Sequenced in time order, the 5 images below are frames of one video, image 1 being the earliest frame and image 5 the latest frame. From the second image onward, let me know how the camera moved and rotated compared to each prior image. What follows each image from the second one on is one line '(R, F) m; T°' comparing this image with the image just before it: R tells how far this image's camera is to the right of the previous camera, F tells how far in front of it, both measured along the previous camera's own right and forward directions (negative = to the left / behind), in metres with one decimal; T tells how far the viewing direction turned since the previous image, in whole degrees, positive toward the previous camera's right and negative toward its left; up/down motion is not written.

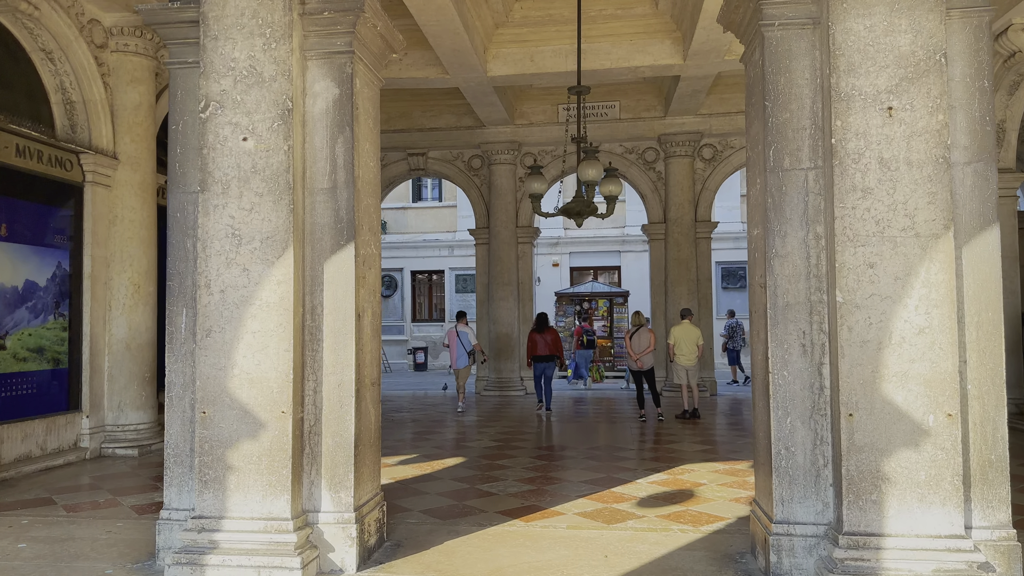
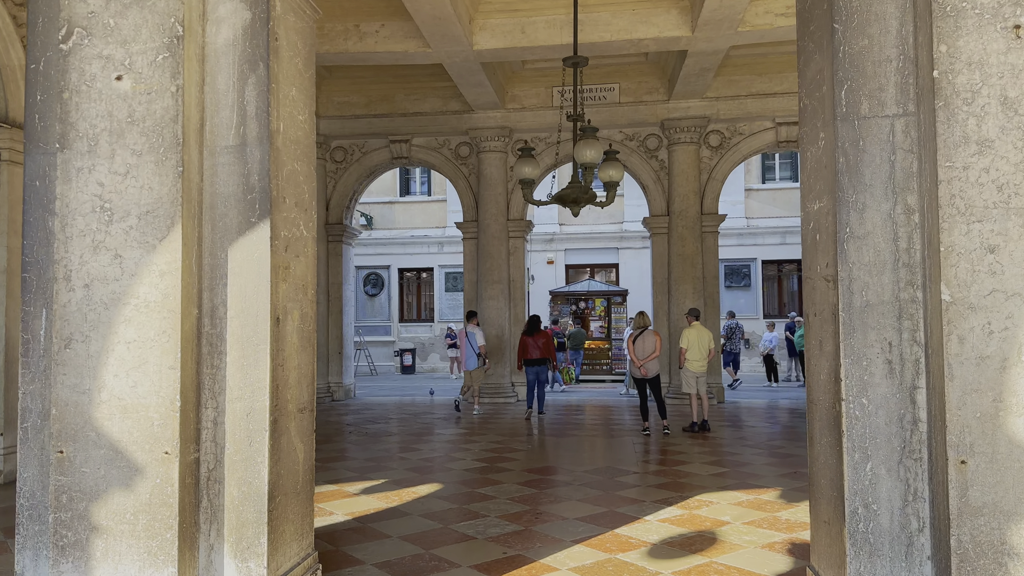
(+0.1, +1.1) m; 0°
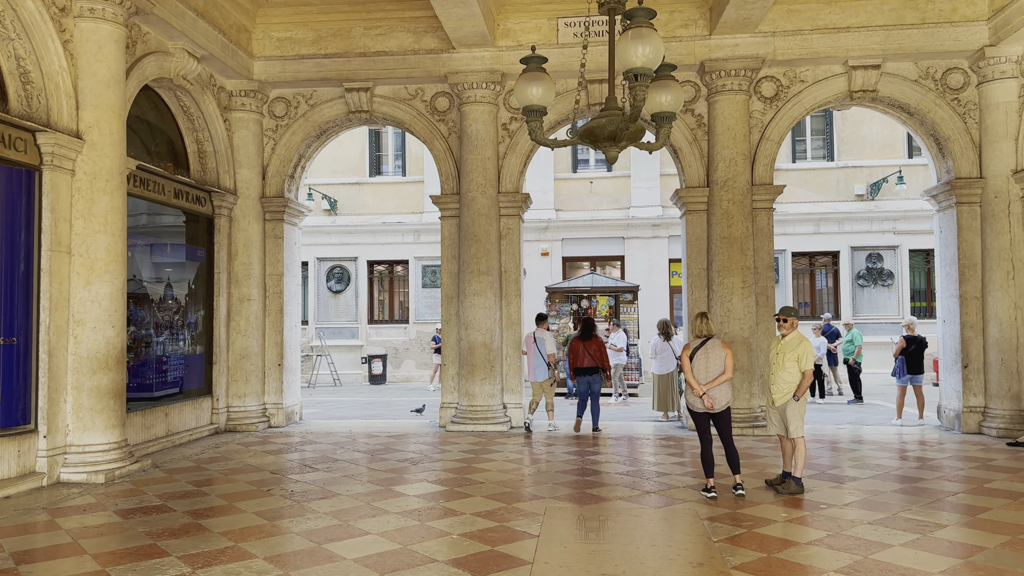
(-0.1, +3.1) m; +1°
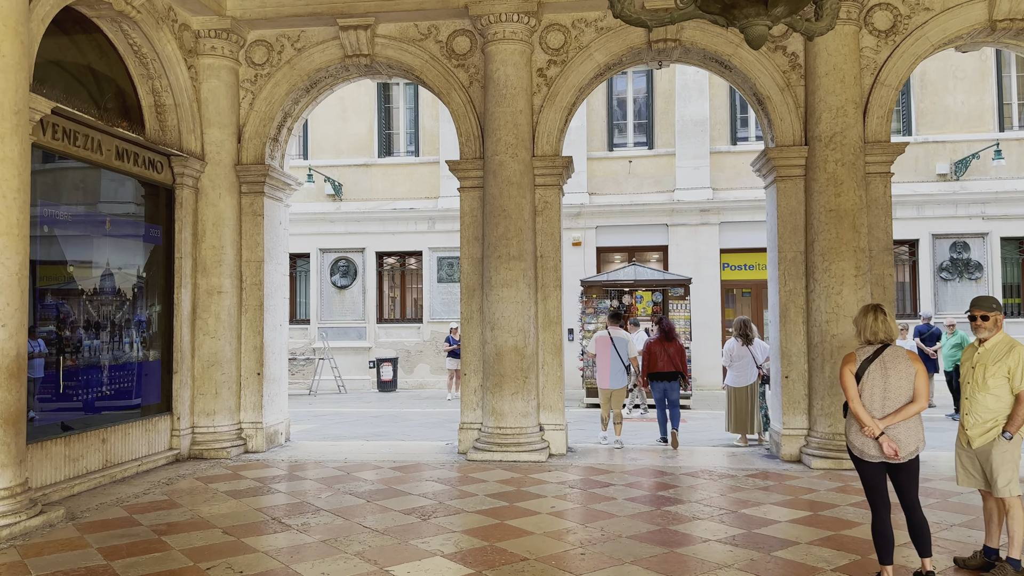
(-0.2, +2.2) m; -1°
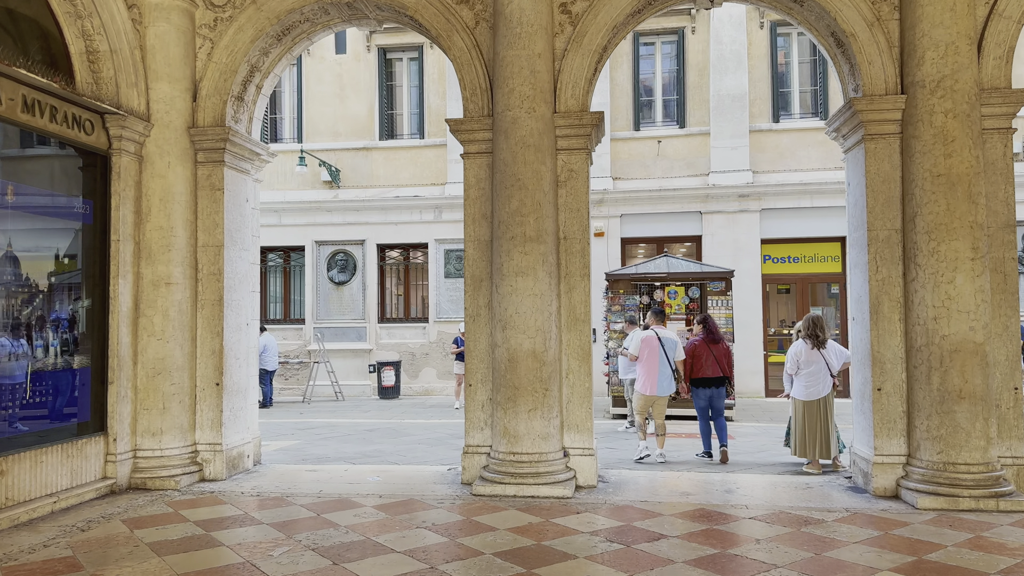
(0.0, +1.6) m; -1°
